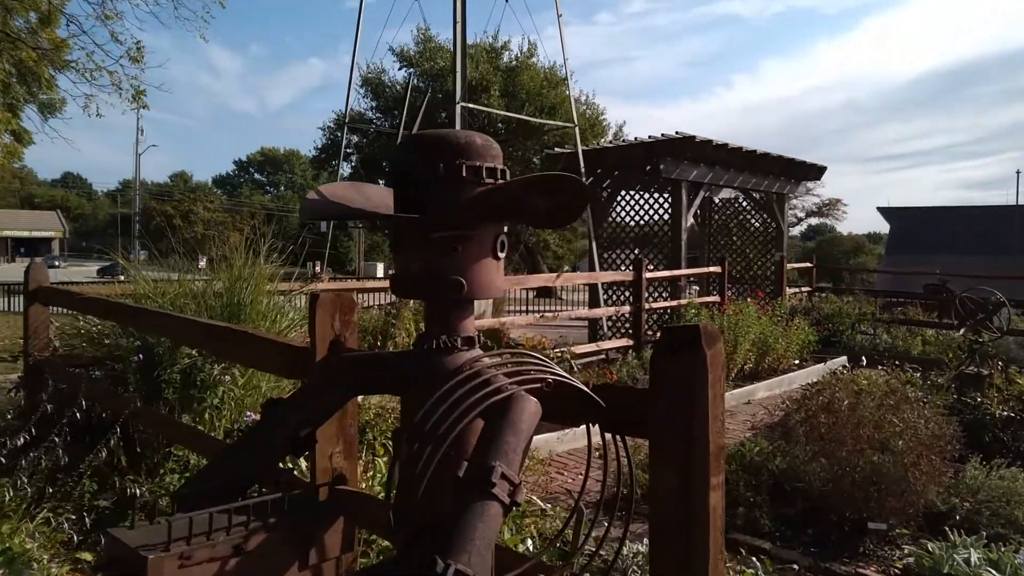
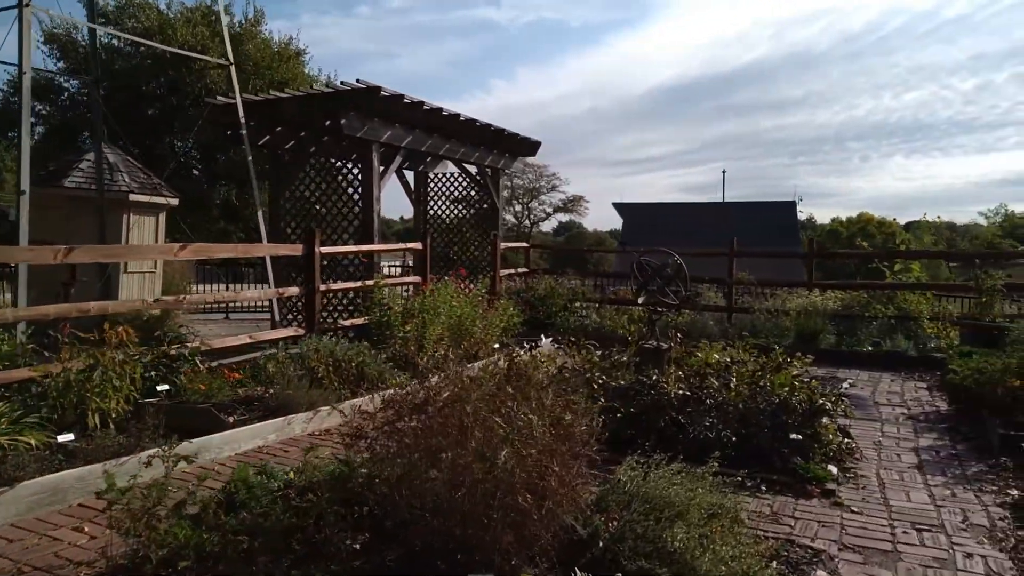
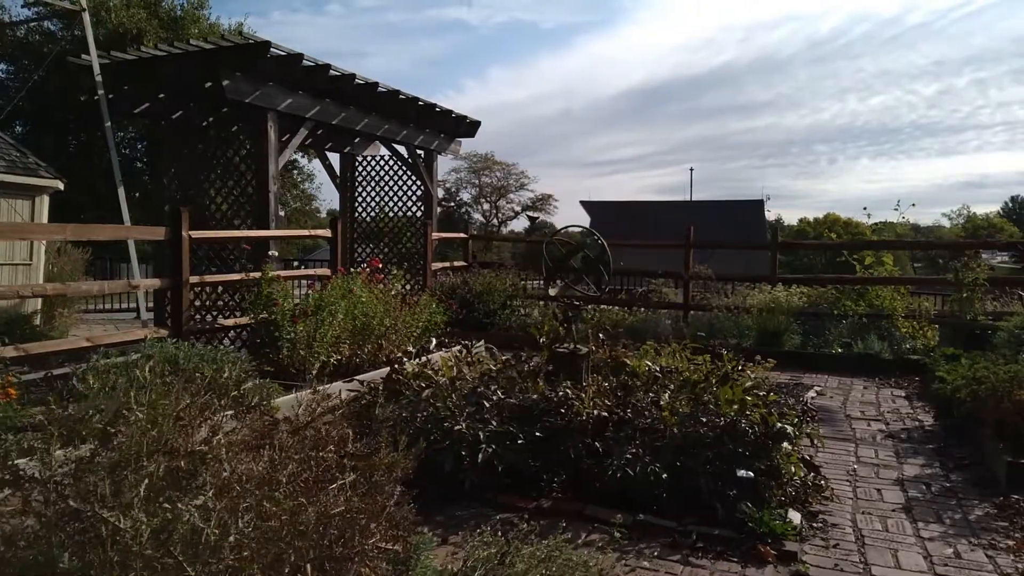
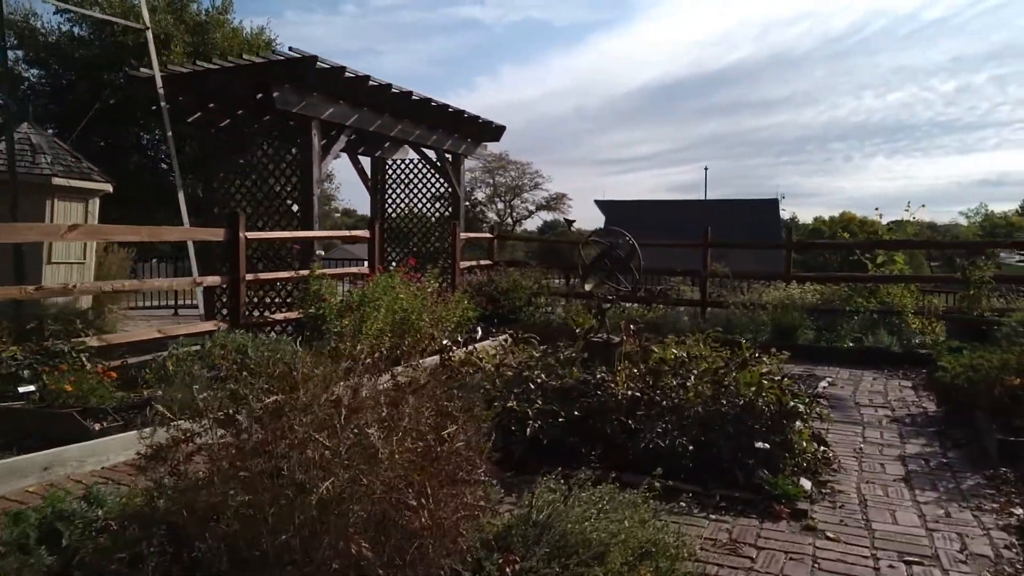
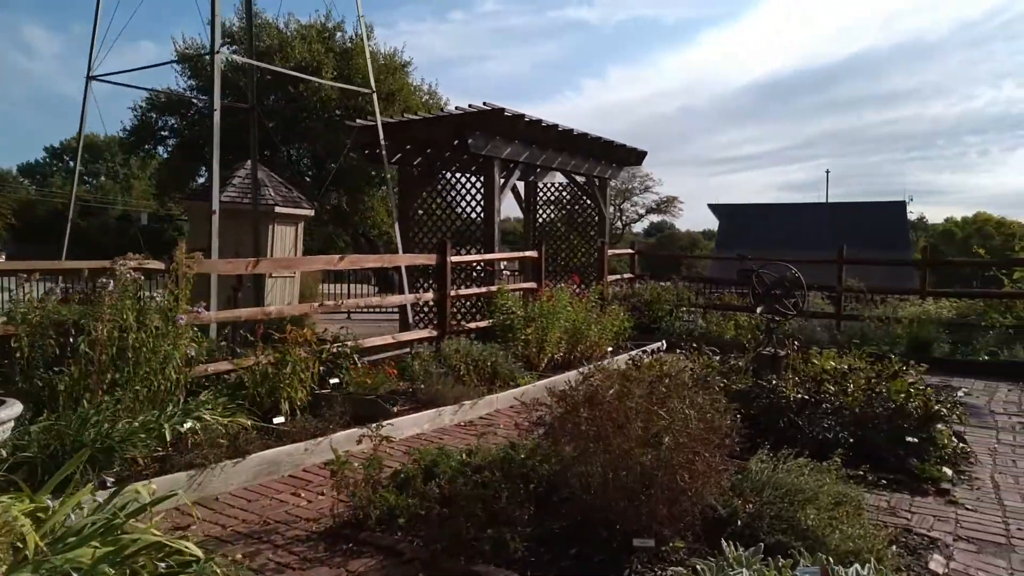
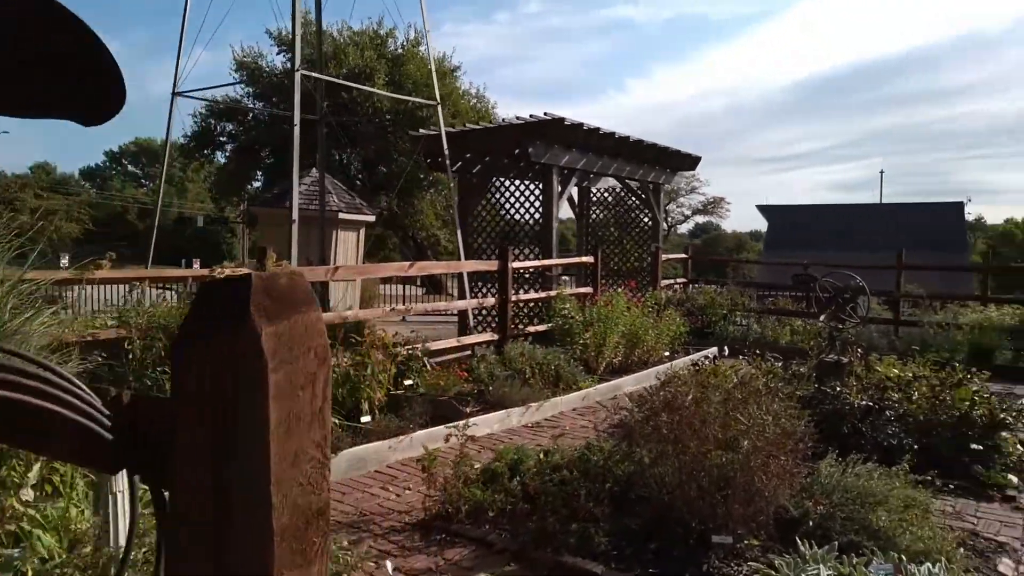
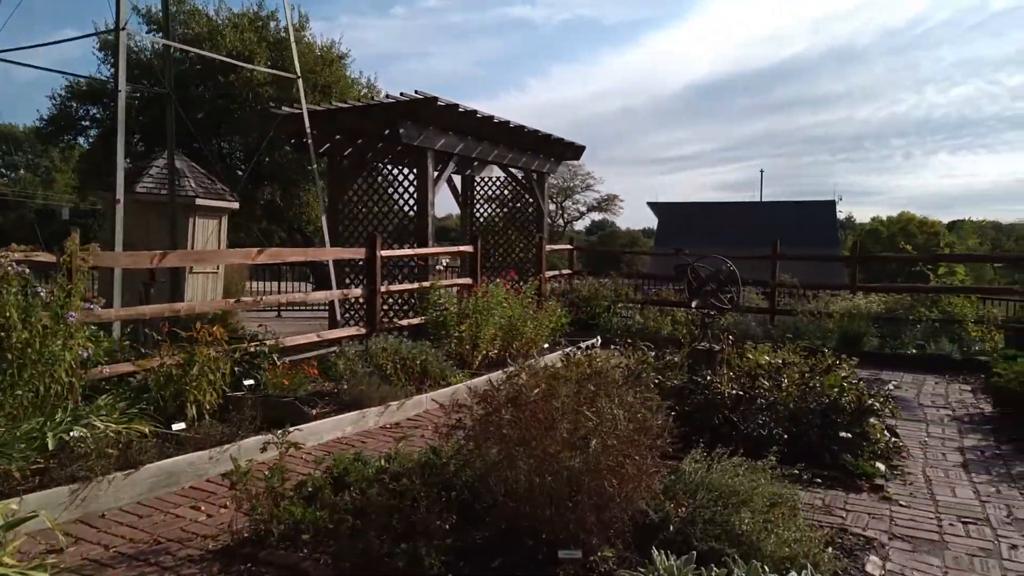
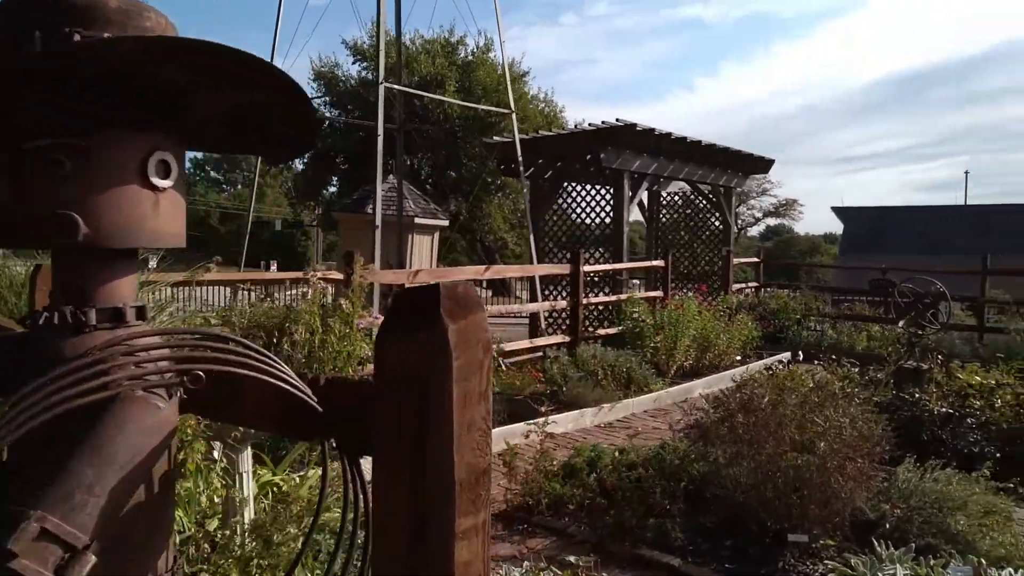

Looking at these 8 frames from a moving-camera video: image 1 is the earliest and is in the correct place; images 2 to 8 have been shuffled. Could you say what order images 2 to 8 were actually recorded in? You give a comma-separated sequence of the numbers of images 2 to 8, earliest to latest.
8, 6, 5, 7, 2, 4, 3
